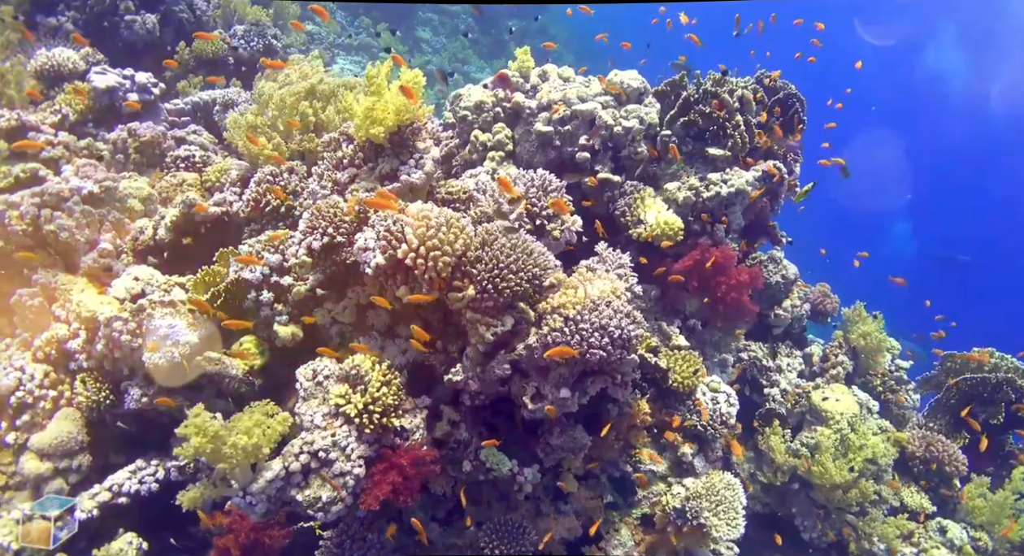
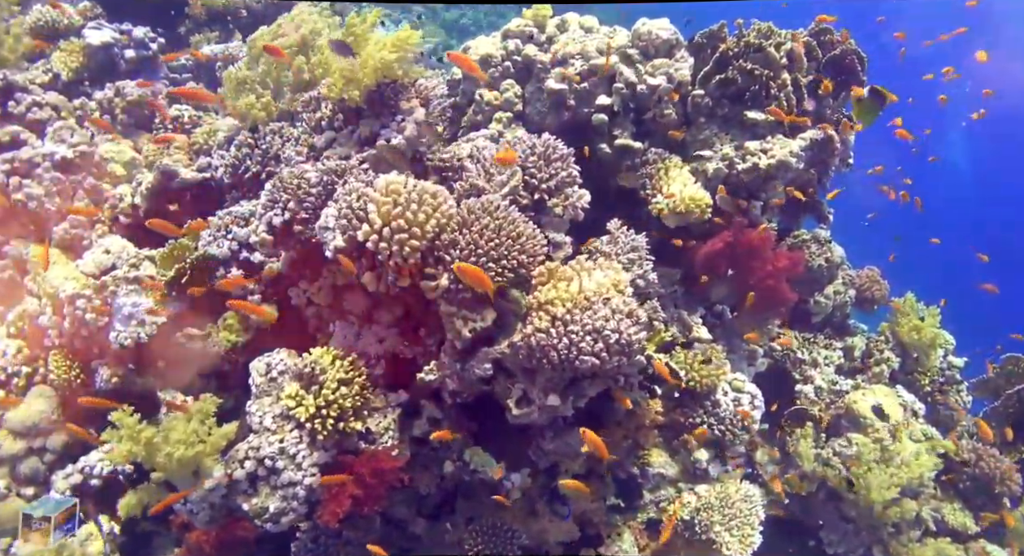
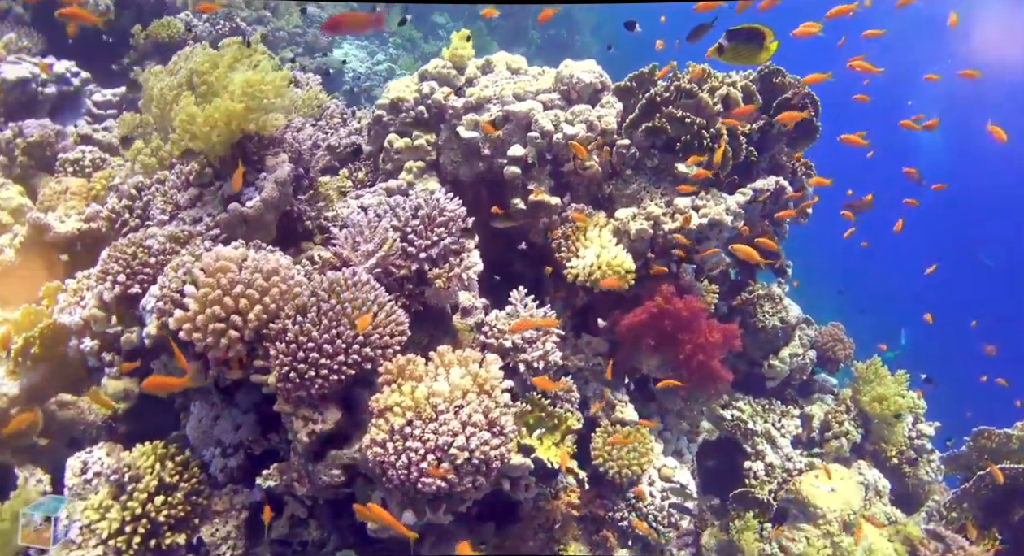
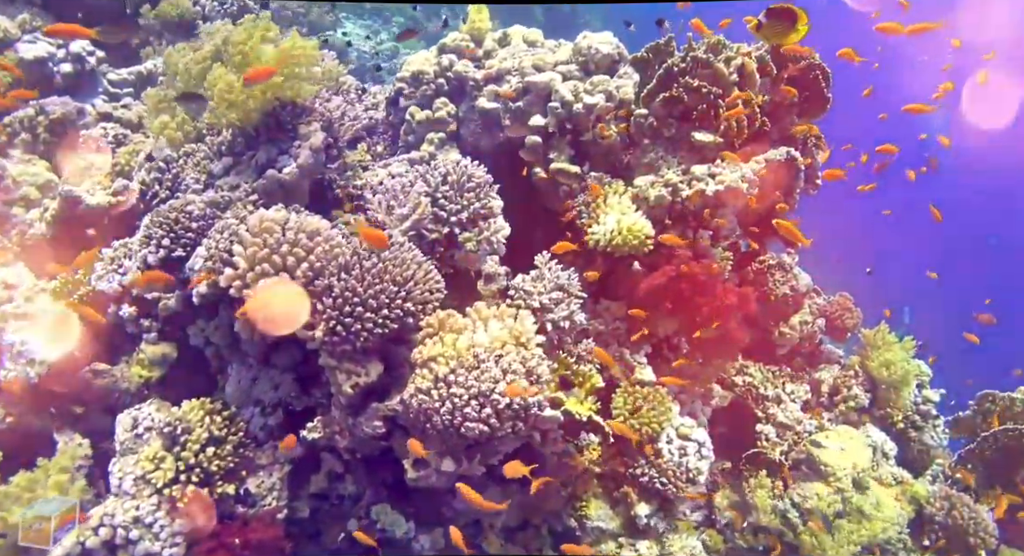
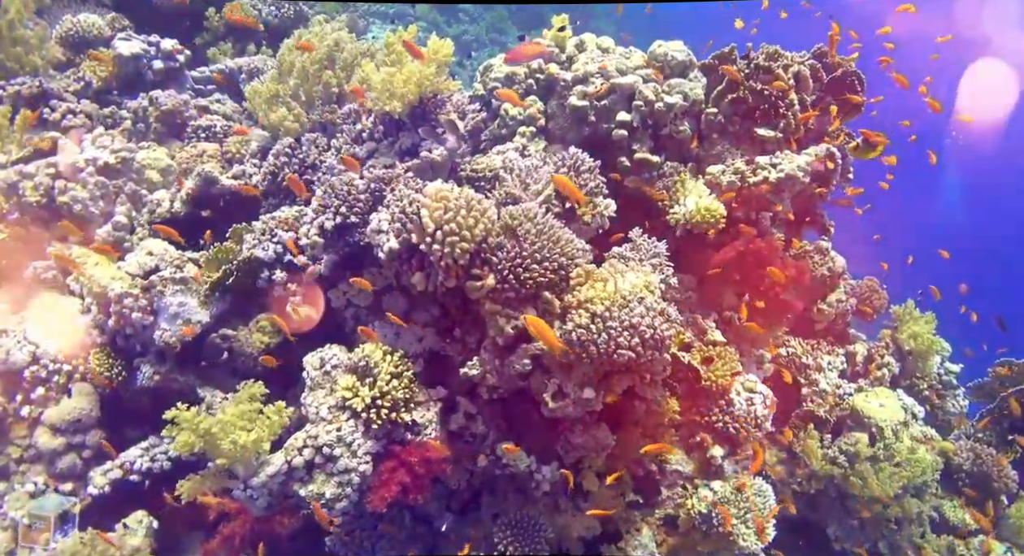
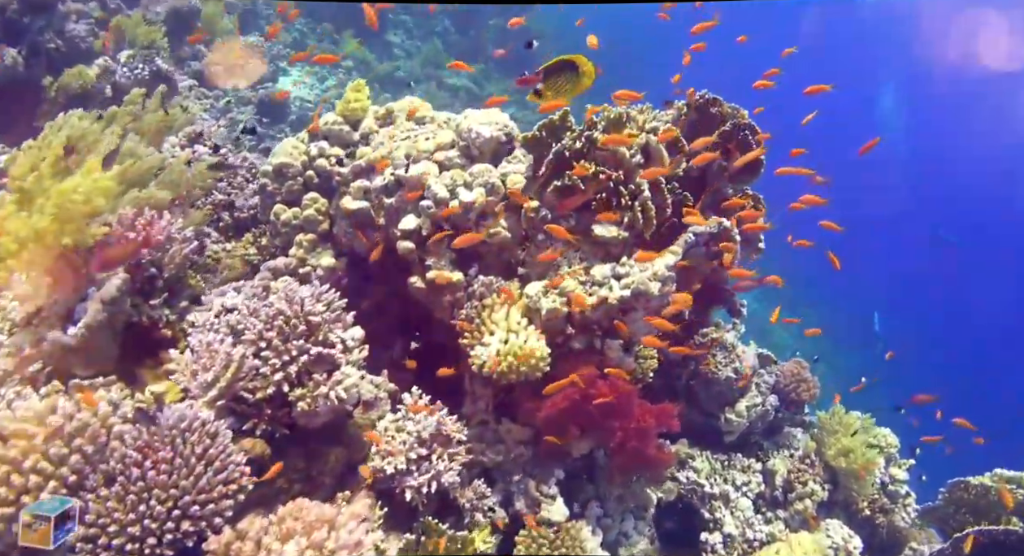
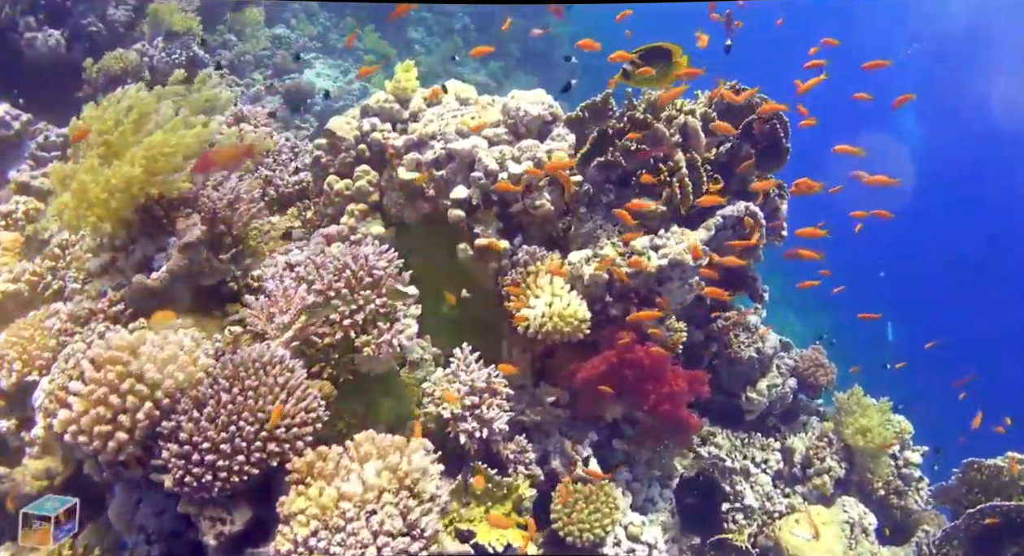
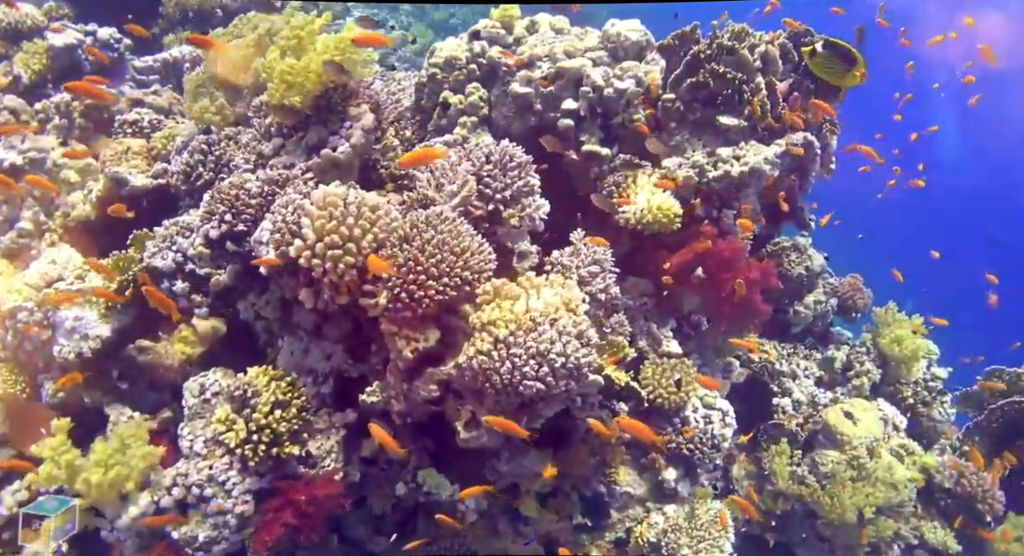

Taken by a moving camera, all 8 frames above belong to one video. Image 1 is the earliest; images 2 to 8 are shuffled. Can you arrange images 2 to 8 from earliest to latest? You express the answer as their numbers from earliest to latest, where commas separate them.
5, 2, 8, 4, 3, 7, 6
